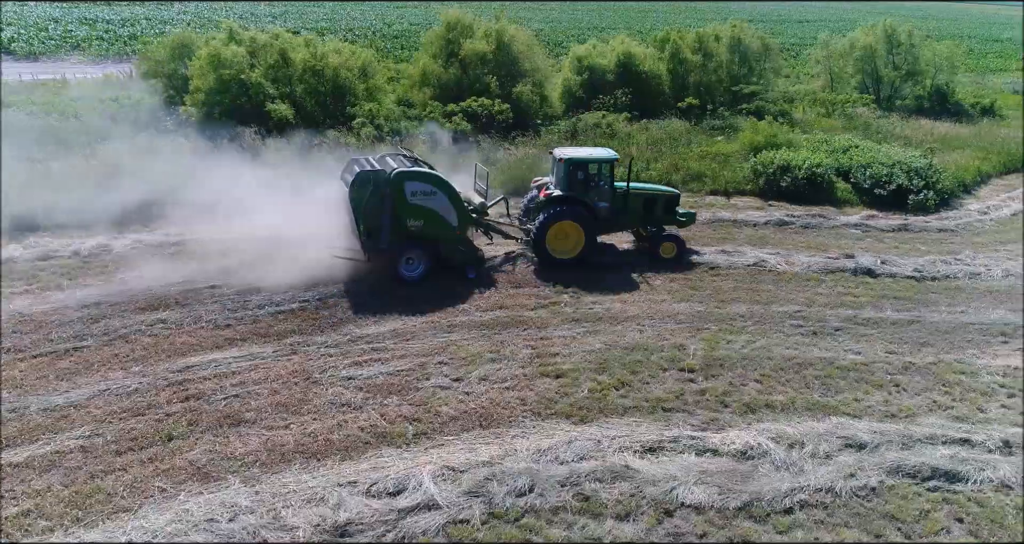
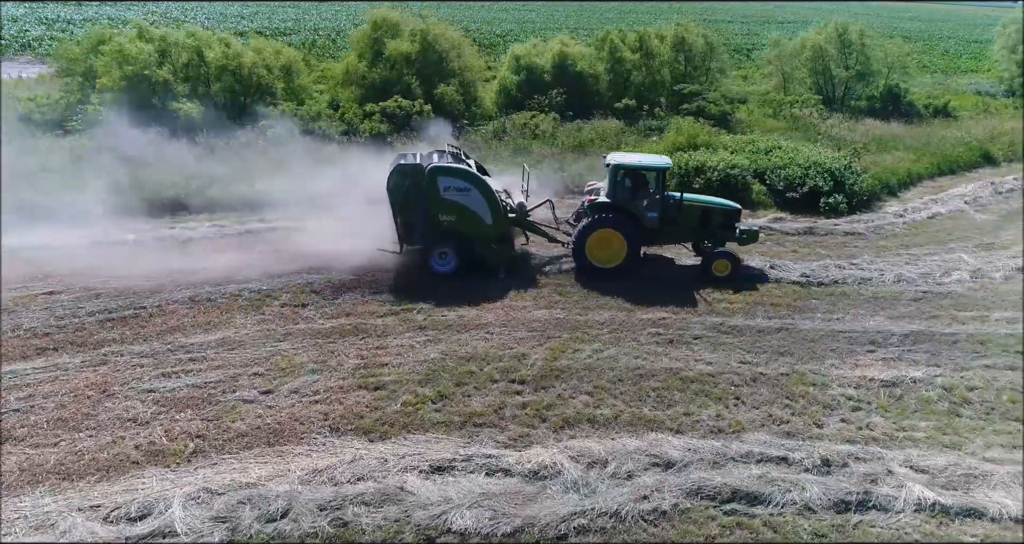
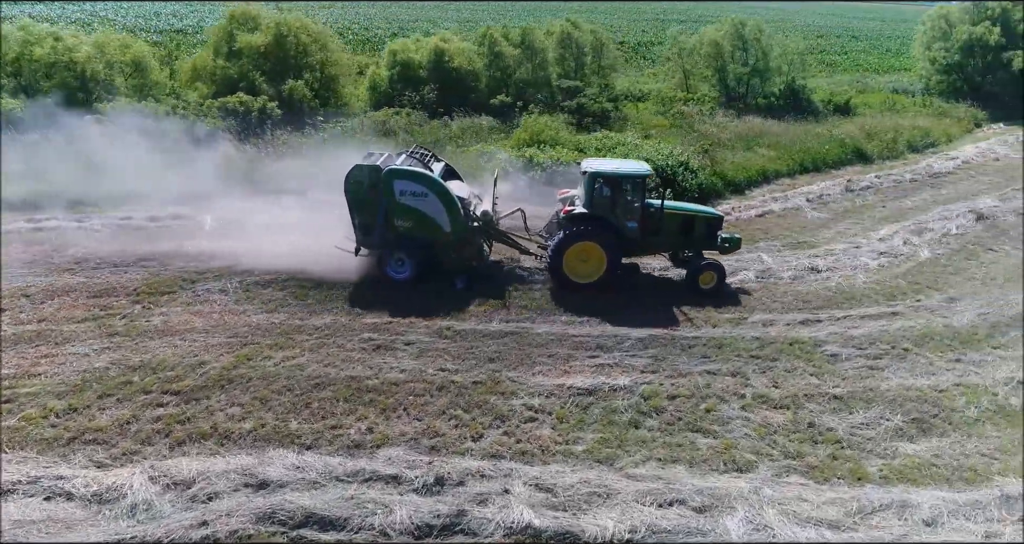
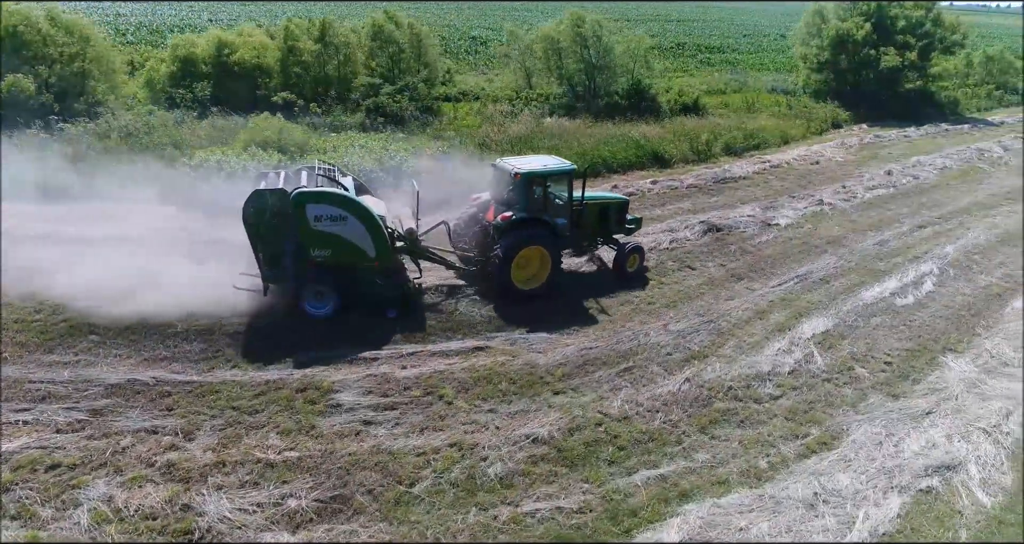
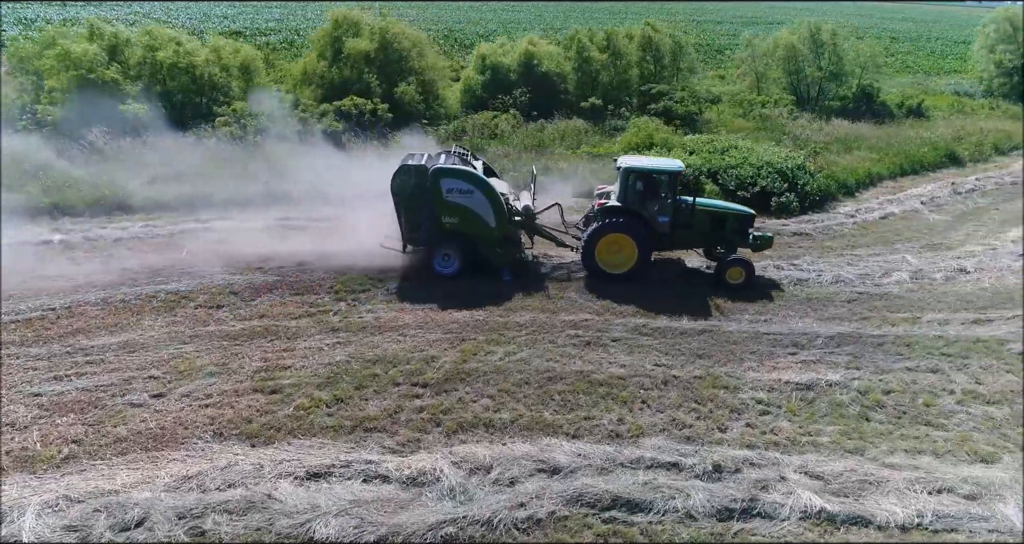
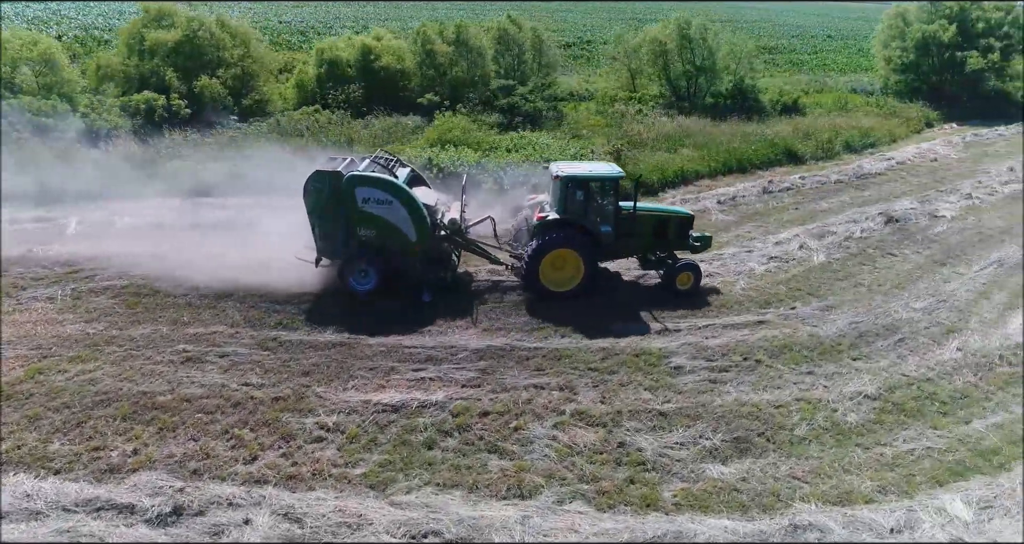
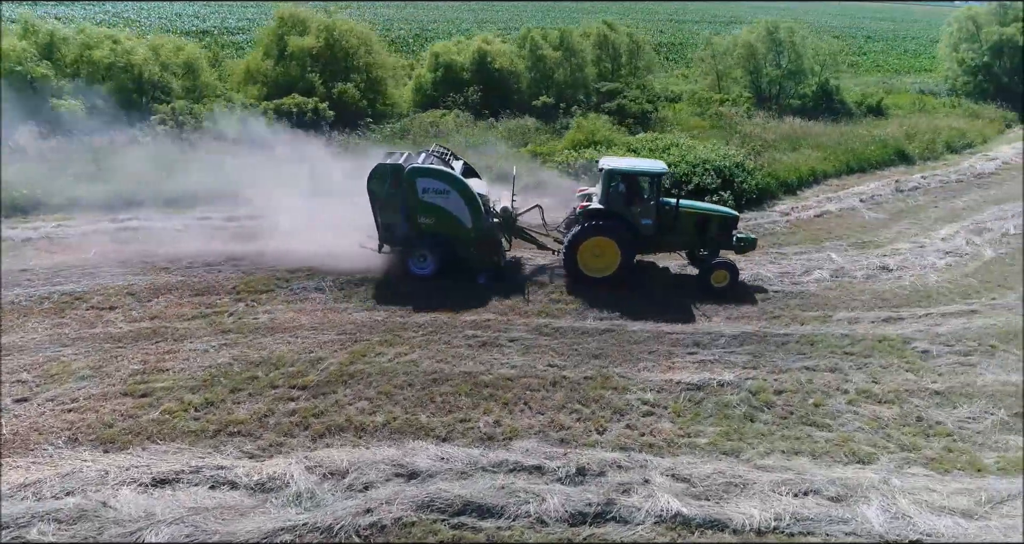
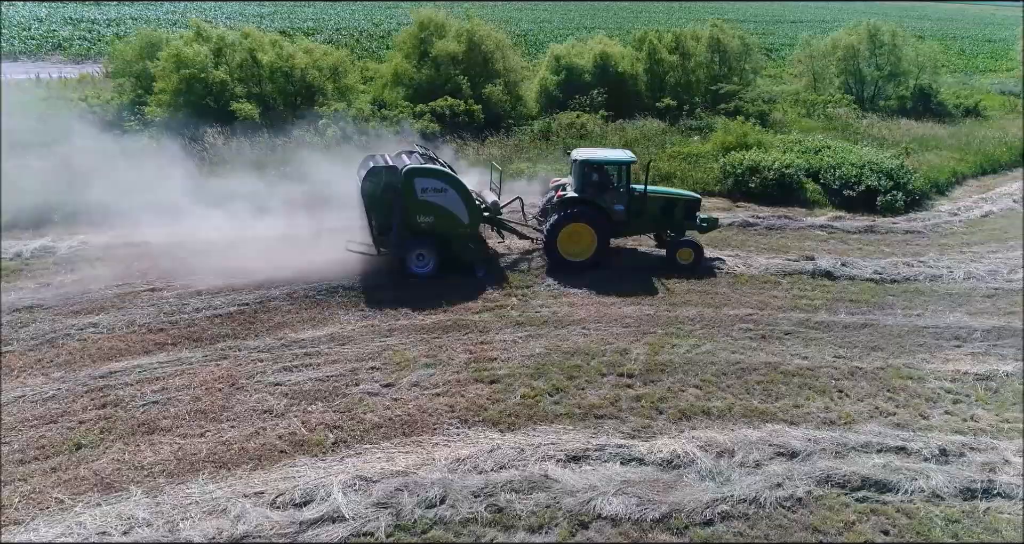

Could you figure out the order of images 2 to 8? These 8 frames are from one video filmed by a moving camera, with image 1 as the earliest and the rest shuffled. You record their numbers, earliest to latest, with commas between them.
8, 2, 5, 7, 3, 6, 4
